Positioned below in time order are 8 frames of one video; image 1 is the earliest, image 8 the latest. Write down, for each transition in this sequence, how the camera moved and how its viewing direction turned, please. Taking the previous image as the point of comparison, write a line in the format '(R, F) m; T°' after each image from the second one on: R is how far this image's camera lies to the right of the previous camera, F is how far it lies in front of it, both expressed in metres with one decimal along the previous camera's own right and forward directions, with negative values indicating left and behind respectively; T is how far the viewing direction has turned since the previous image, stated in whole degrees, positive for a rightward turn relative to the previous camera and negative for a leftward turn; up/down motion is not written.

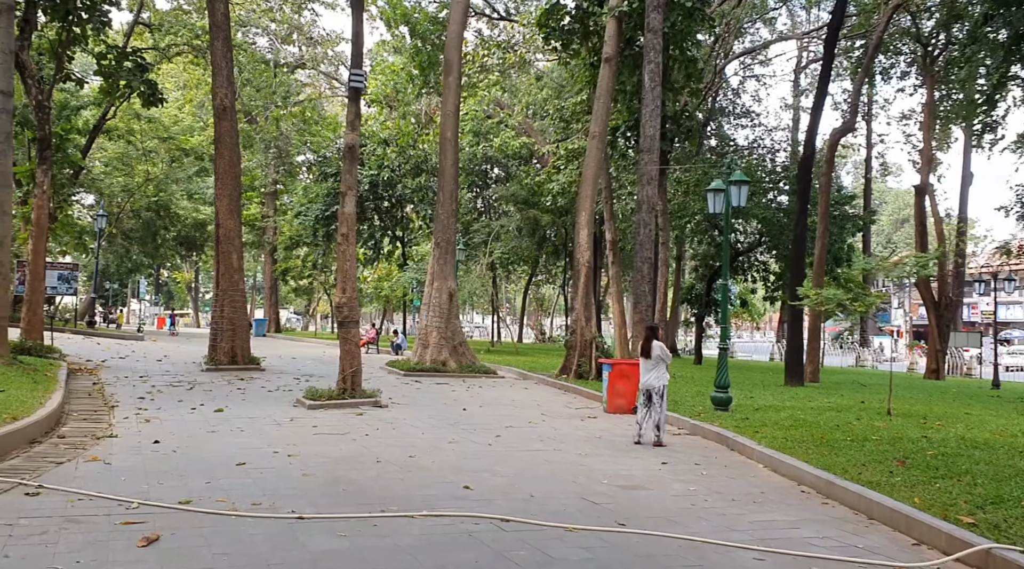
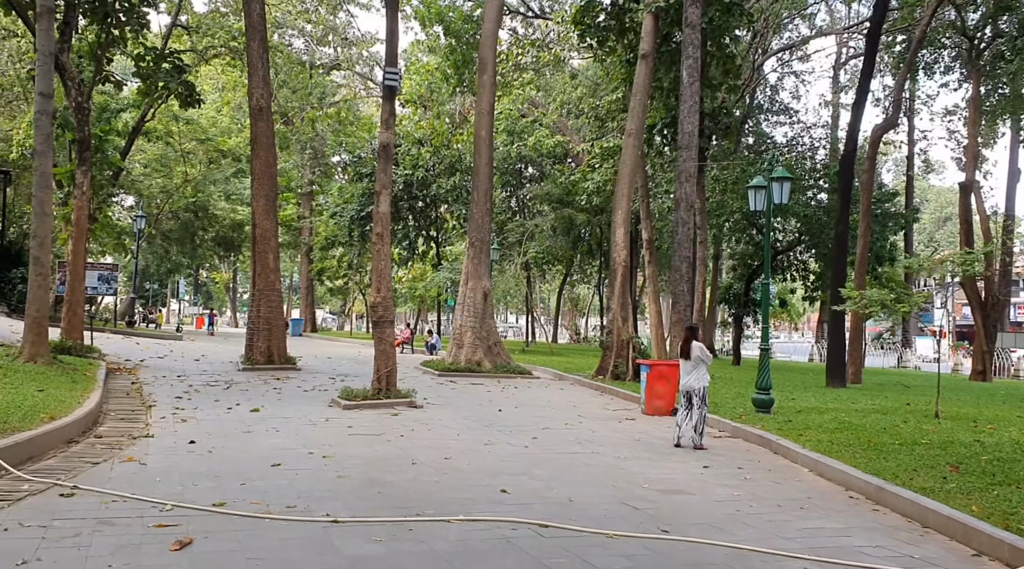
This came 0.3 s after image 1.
(0.0, +0.2) m; -2°
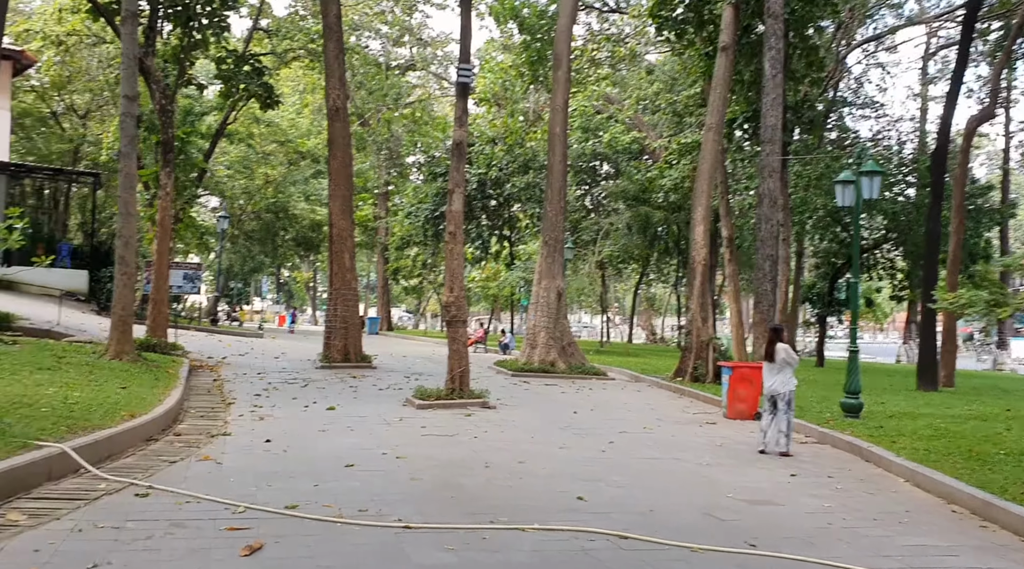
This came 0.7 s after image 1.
(0.0, +0.3) m; -5°
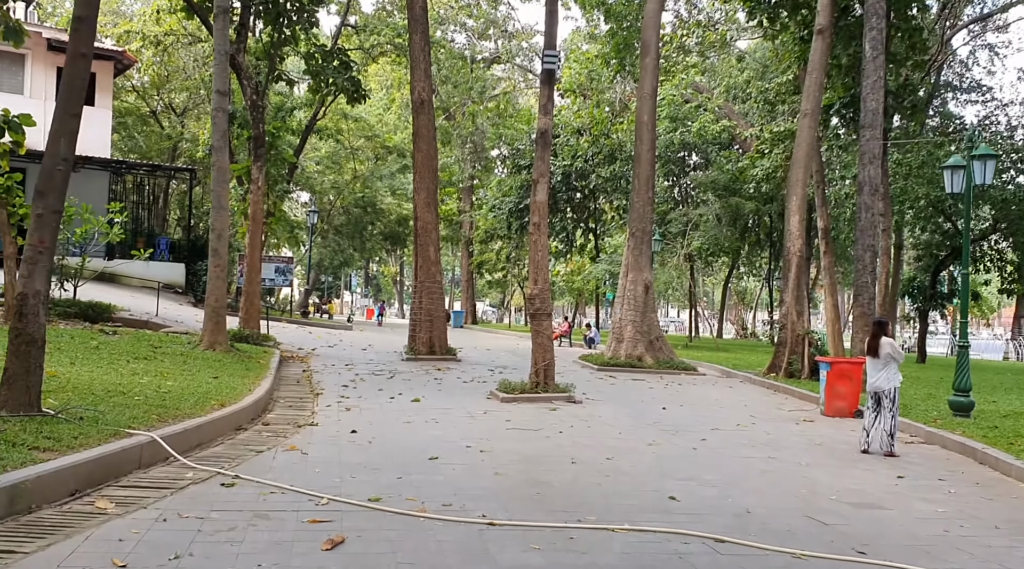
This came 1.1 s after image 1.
(0.0, +0.3) m; -5°
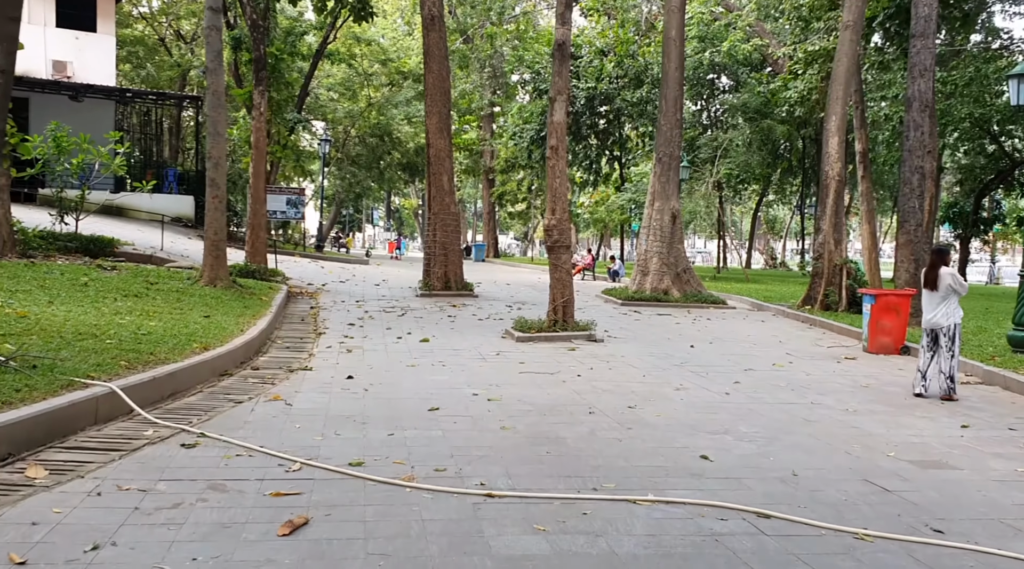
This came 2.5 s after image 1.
(+0.1, +1.0) m; -2°
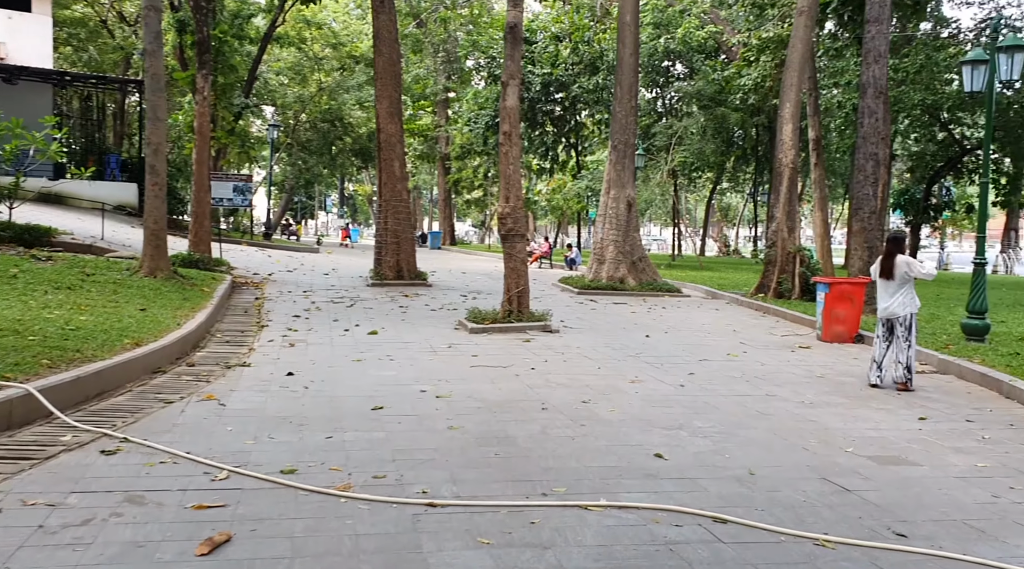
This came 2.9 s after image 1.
(+0.1, +0.3) m; +3°
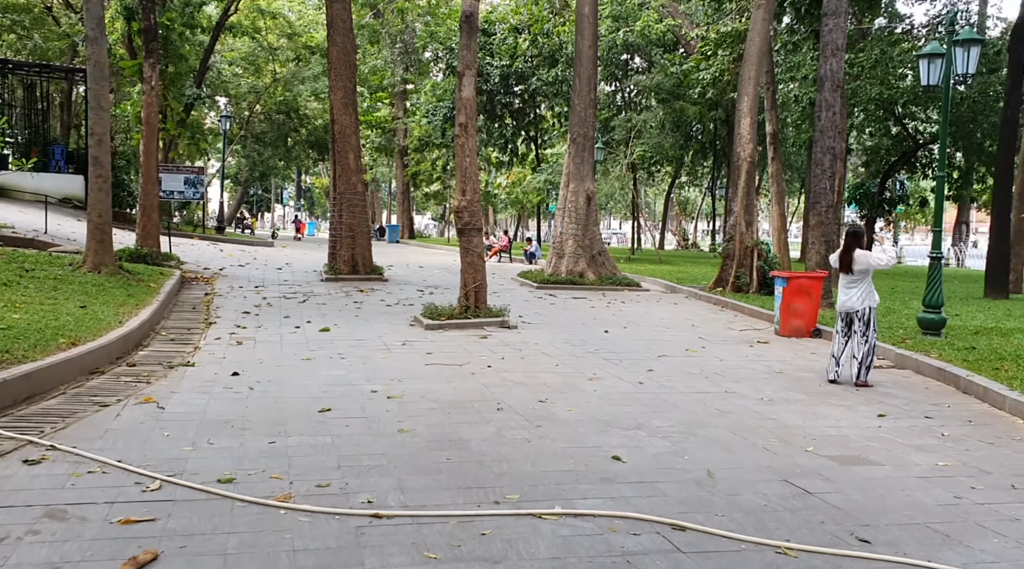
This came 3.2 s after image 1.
(+0.1, +0.2) m; +3°
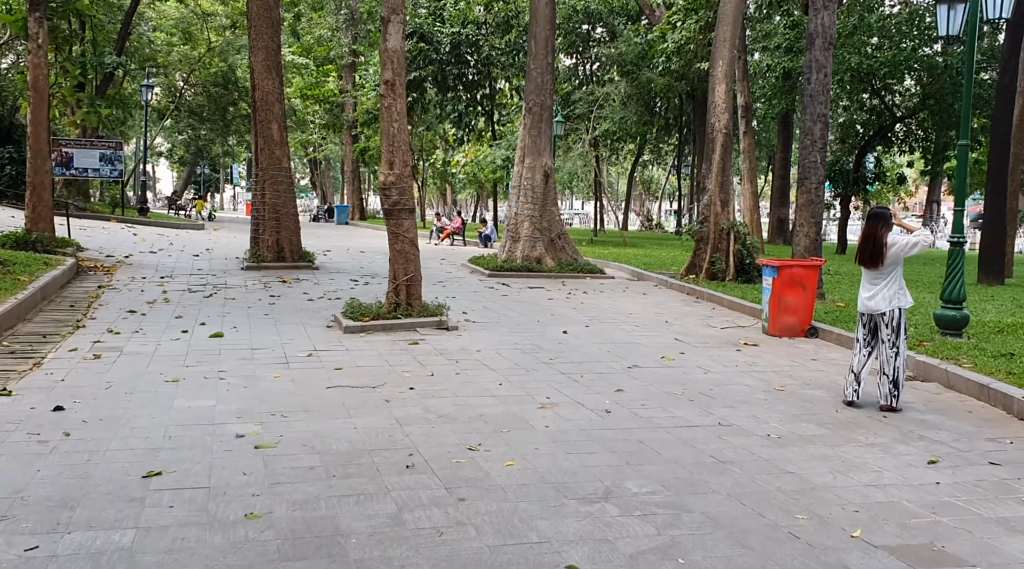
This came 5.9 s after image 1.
(+0.3, +2.0) m; +2°
